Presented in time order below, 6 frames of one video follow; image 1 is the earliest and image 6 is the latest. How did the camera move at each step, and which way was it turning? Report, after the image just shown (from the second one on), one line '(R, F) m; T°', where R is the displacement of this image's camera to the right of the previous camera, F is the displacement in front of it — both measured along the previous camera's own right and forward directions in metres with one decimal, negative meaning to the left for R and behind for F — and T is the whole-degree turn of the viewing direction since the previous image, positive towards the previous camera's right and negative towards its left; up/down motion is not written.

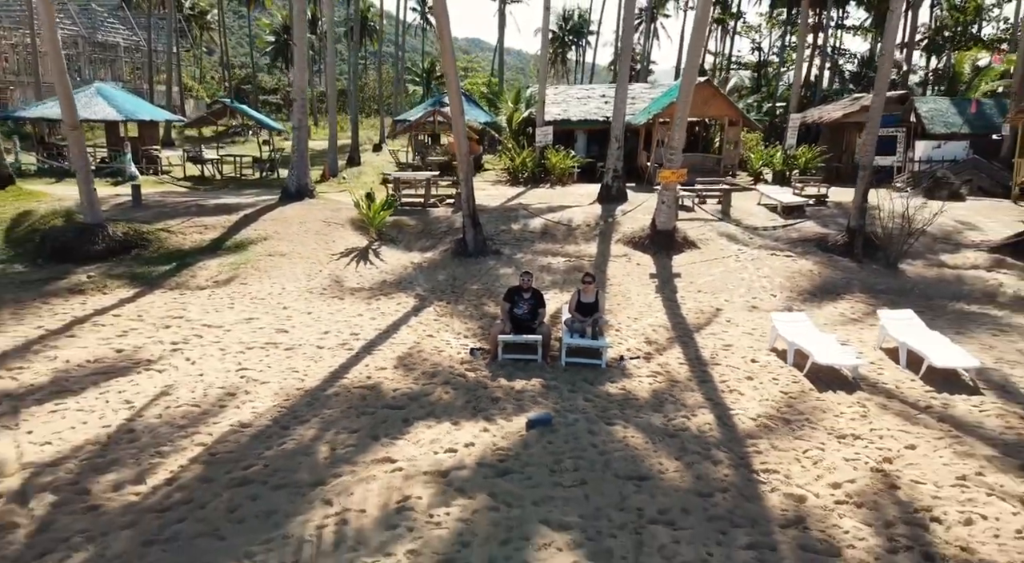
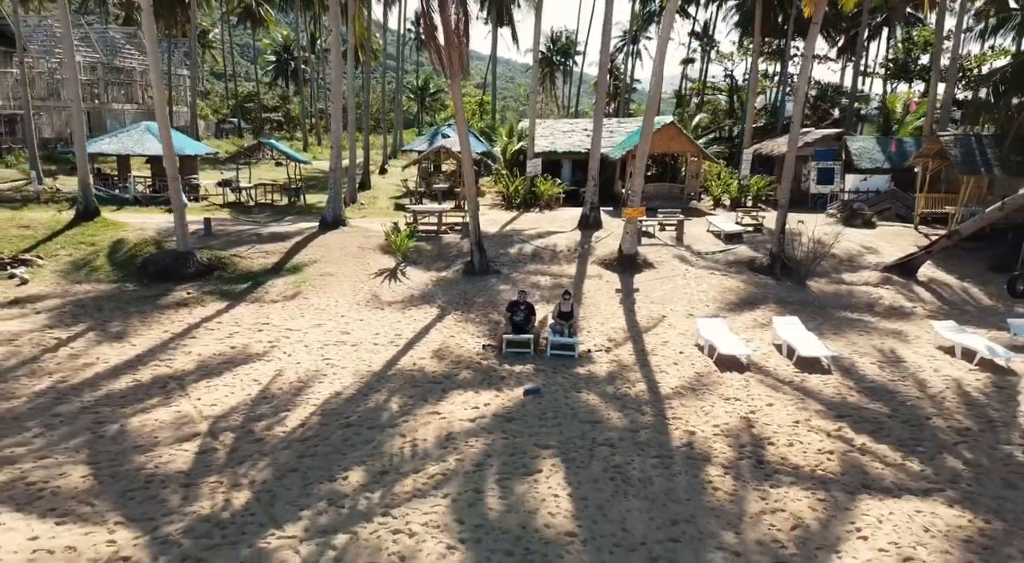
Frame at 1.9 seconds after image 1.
(-0.2, -3.1) m; +1°
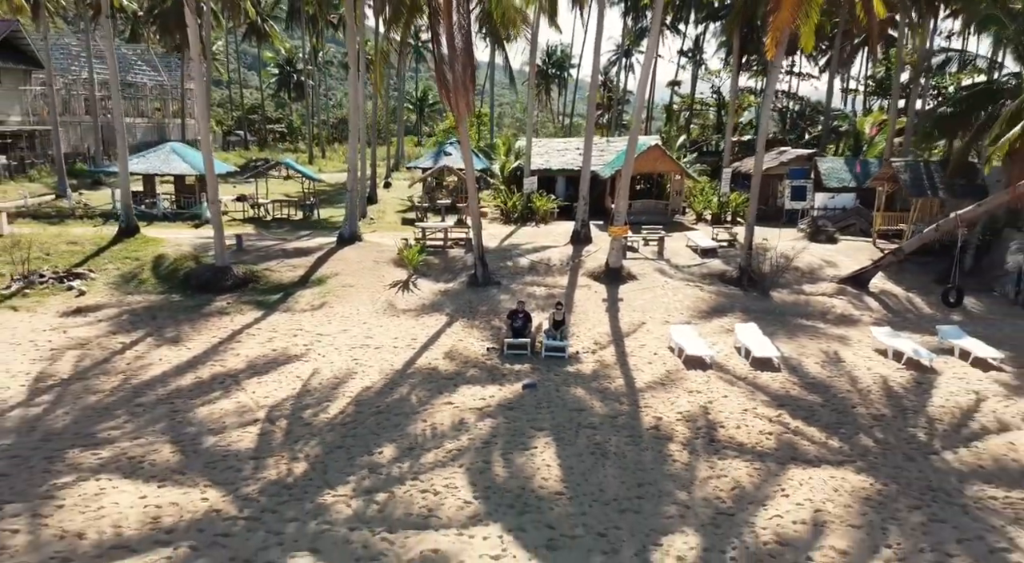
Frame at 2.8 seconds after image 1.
(-0.1, -1.8) m; 0°
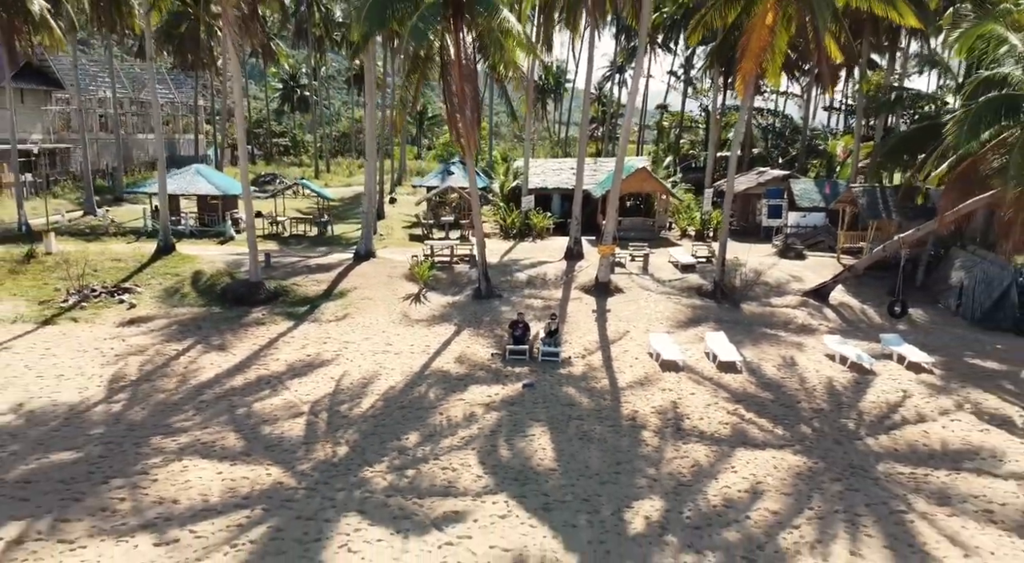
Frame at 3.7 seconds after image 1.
(-0.1, -2.0) m; 0°
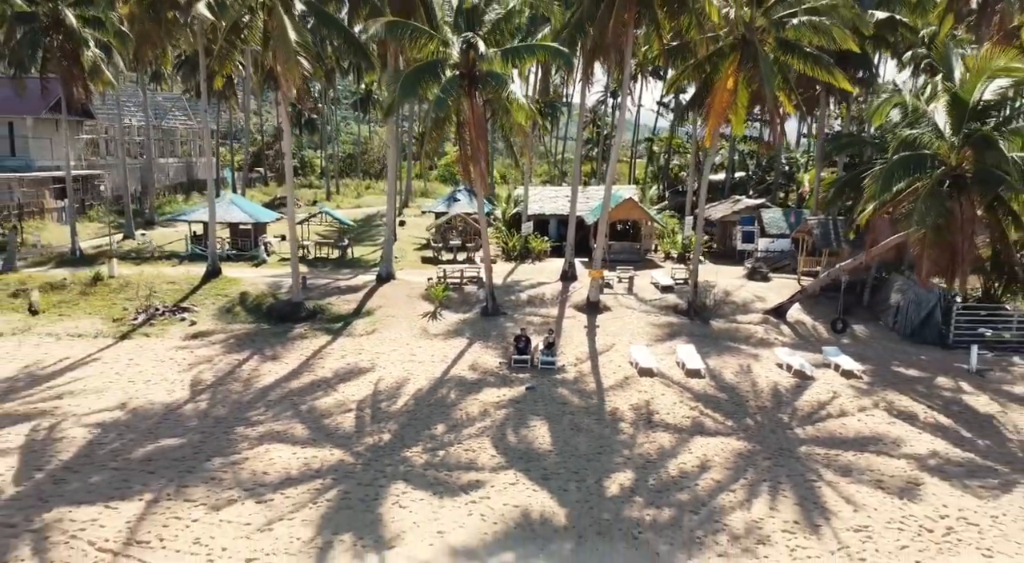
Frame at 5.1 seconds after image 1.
(-0.2, -3.0) m; 0°
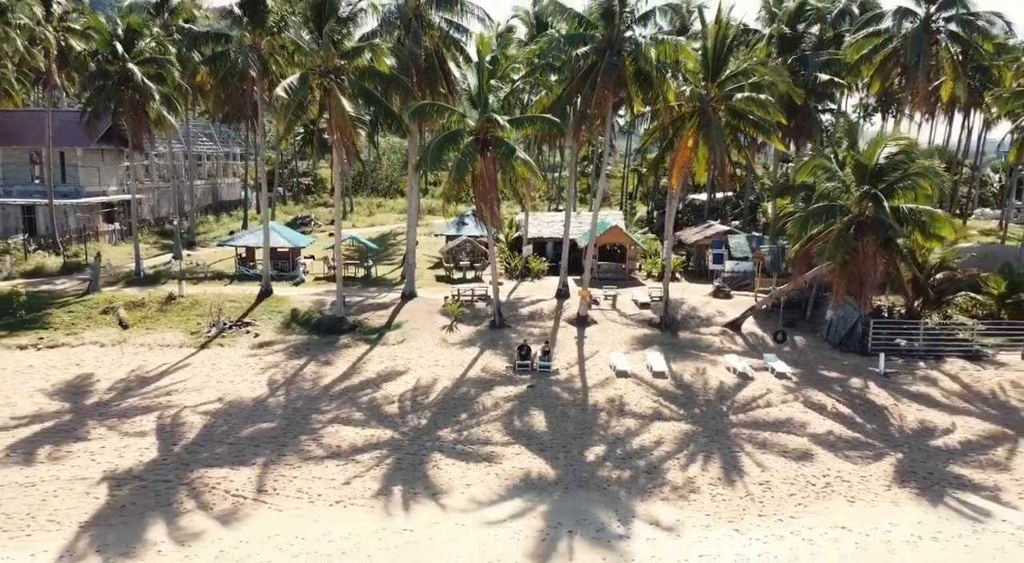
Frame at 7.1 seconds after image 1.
(-0.2, -4.6) m; 0°
